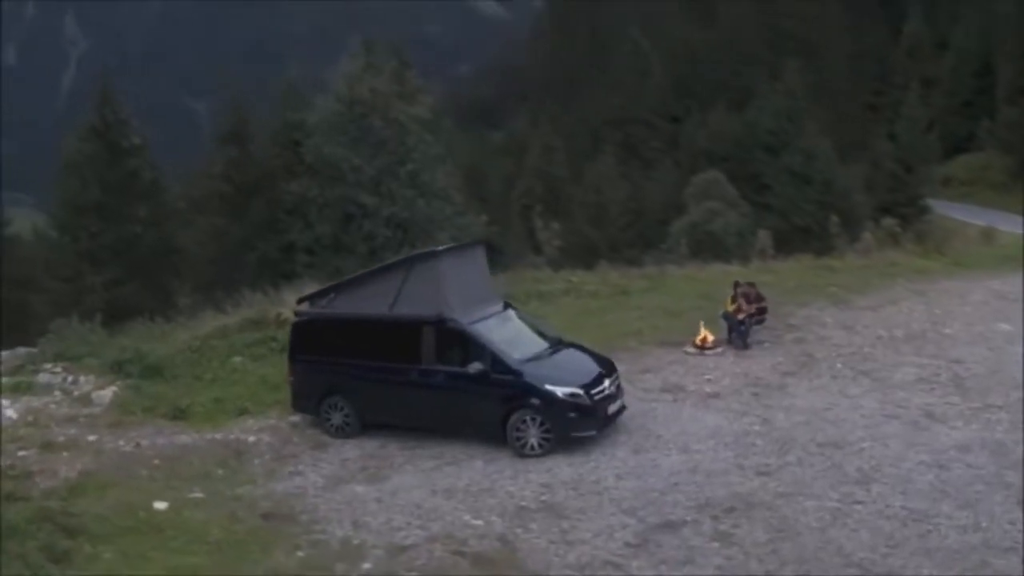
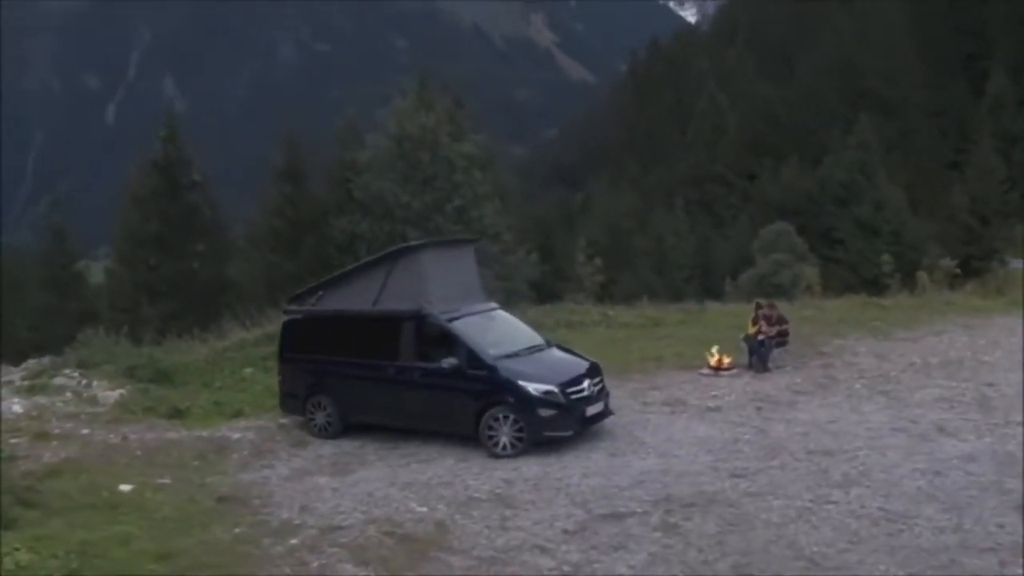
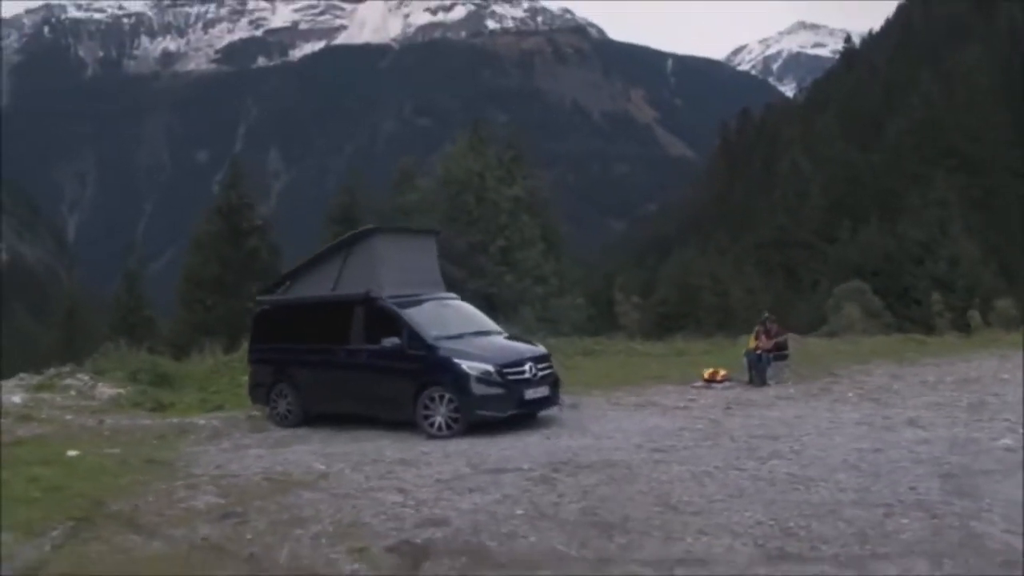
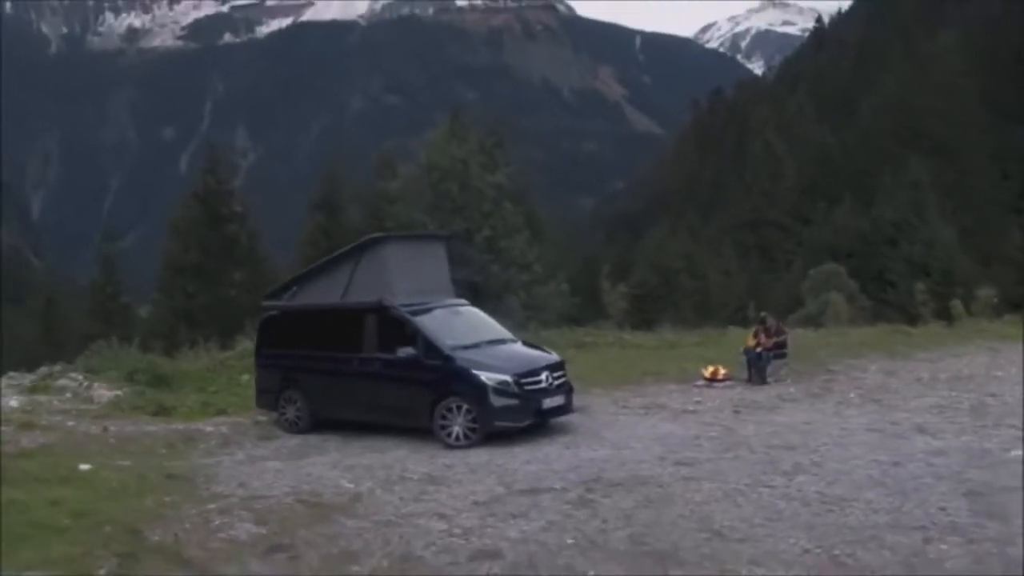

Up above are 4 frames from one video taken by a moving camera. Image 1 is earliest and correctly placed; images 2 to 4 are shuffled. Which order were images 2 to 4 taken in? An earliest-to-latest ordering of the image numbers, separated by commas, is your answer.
2, 4, 3
